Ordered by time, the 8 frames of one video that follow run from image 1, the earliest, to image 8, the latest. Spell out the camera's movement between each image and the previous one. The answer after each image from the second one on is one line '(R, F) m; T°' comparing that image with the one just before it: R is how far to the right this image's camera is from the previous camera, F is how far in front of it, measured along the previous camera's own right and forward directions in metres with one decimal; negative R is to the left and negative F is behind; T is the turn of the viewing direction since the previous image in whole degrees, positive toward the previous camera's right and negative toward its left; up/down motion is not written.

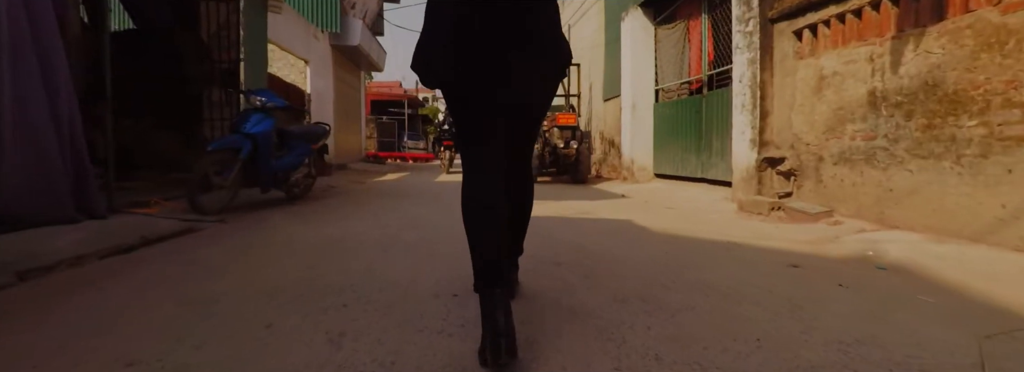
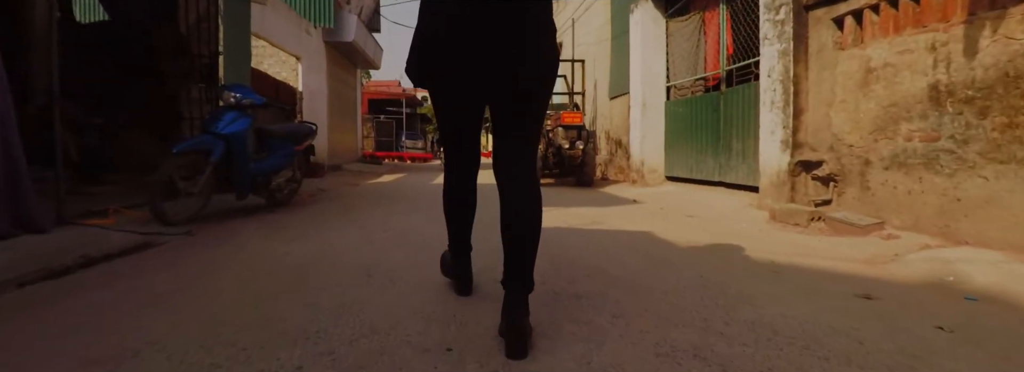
(0.0, +0.5) m; 0°
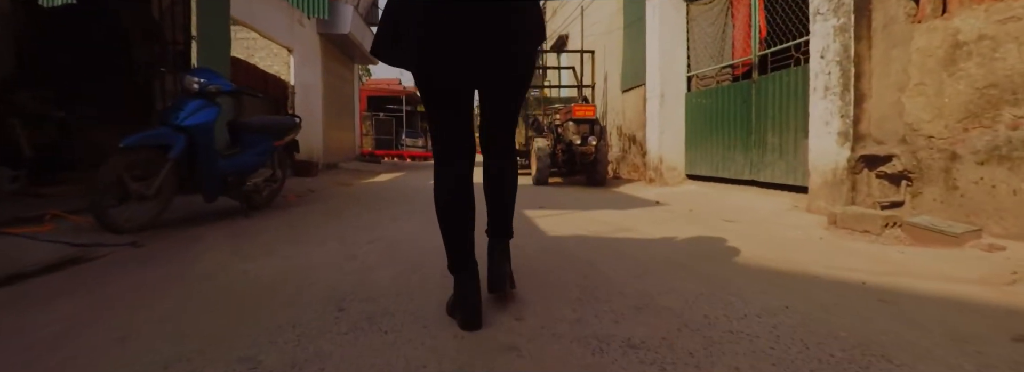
(-0.1, +0.6) m; 0°
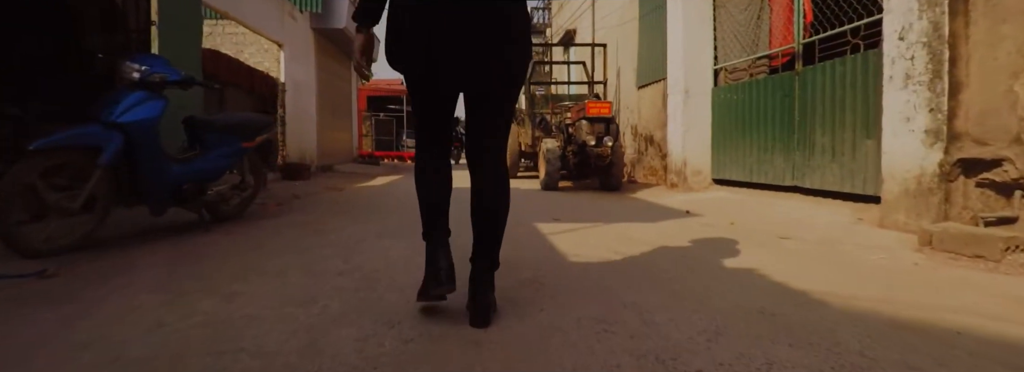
(-0.1, +0.7) m; 0°
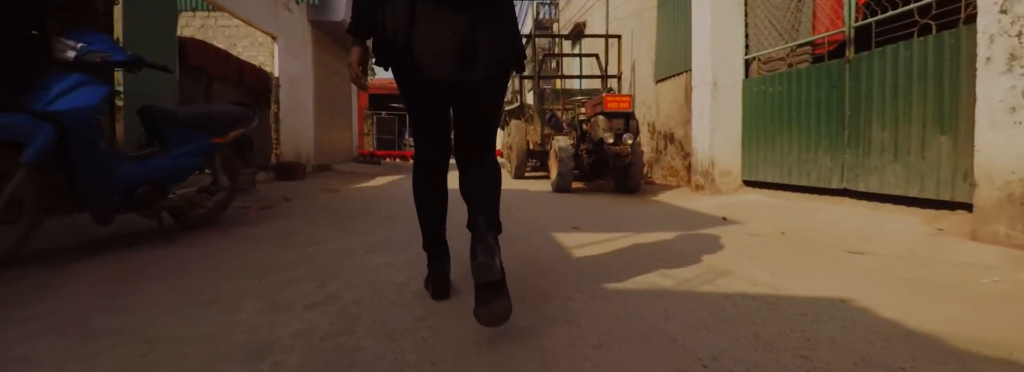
(-0.1, +0.5) m; 0°
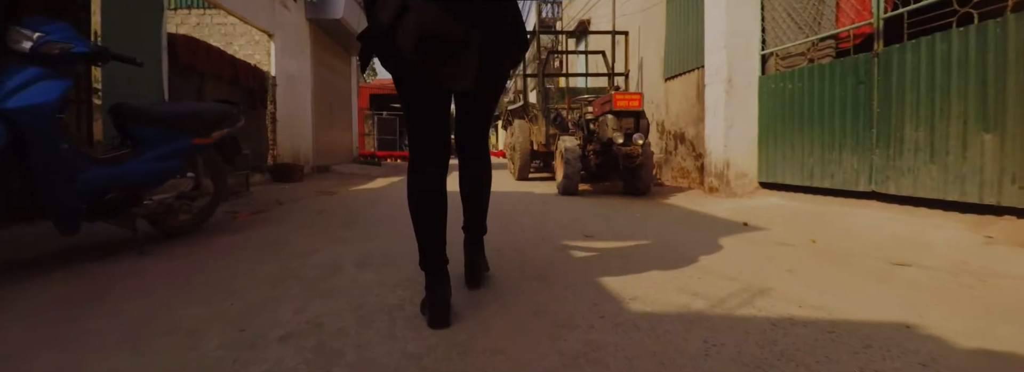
(0.0, +0.3) m; 0°
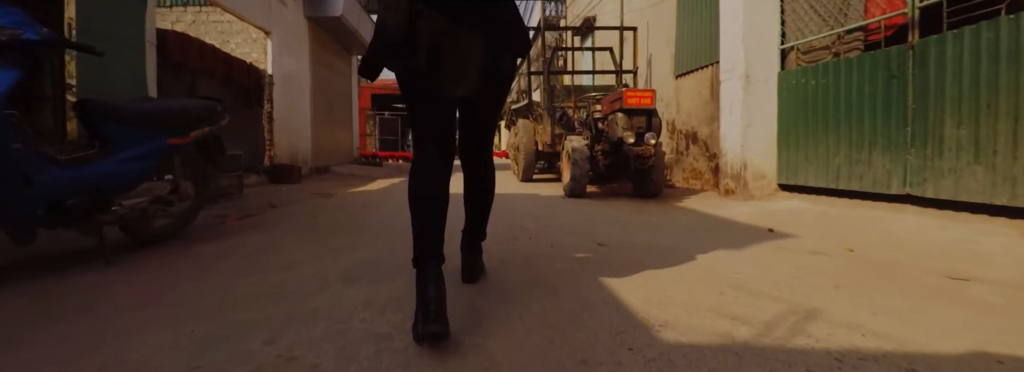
(0.0, +0.3) m; 0°
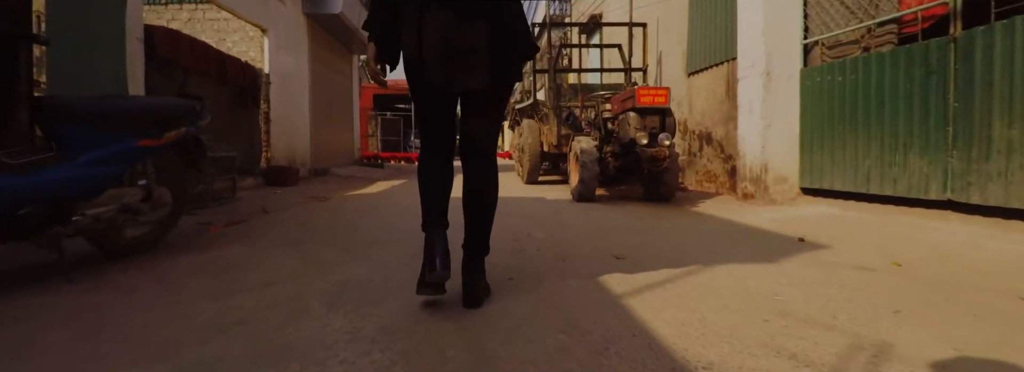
(0.0, +0.3) m; 0°
